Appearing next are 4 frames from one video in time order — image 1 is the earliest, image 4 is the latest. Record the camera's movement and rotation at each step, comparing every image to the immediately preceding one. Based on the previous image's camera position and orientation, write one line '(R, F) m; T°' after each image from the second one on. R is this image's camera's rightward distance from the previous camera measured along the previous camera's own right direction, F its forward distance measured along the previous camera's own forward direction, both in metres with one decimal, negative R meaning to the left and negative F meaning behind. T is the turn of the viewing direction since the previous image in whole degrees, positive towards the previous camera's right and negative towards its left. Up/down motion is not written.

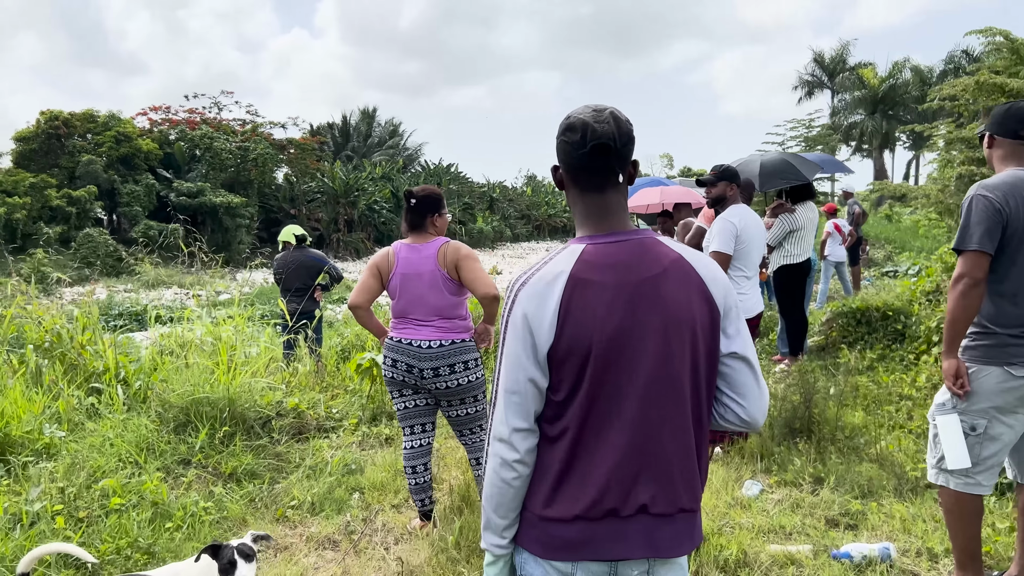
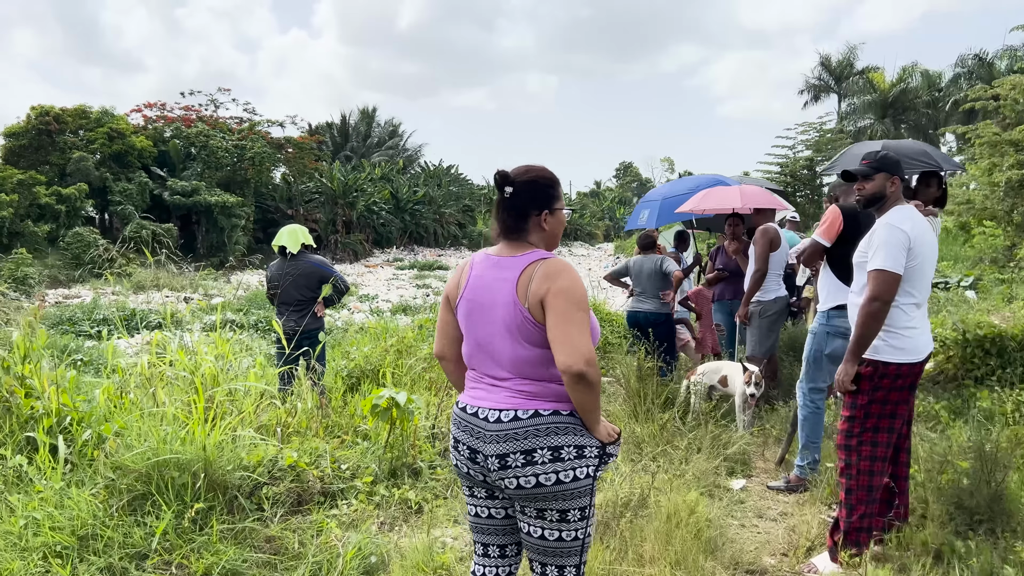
(-0.3, +0.9) m; 0°
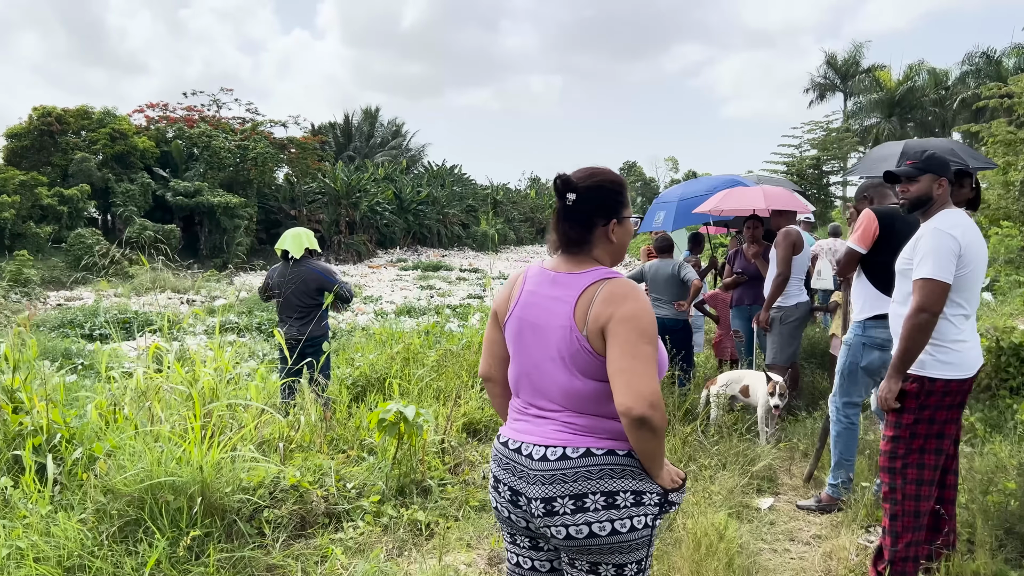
(0.0, +0.2) m; 0°
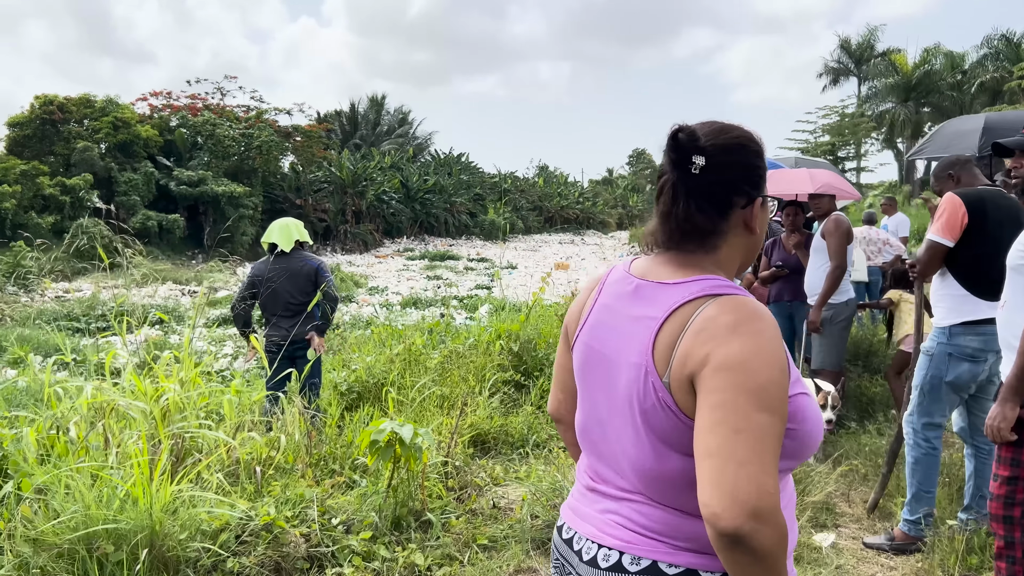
(0.0, +0.5) m; -1°
